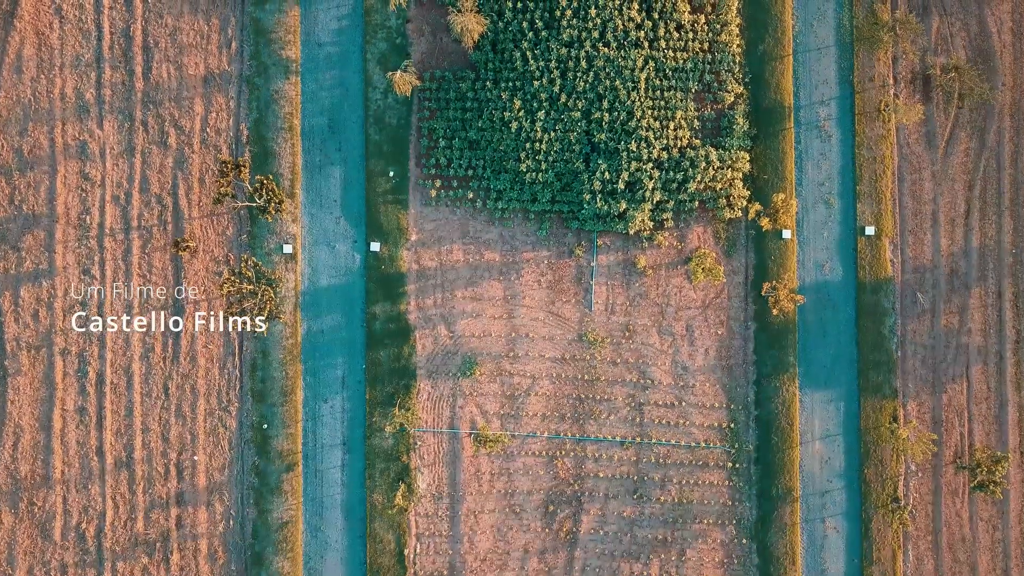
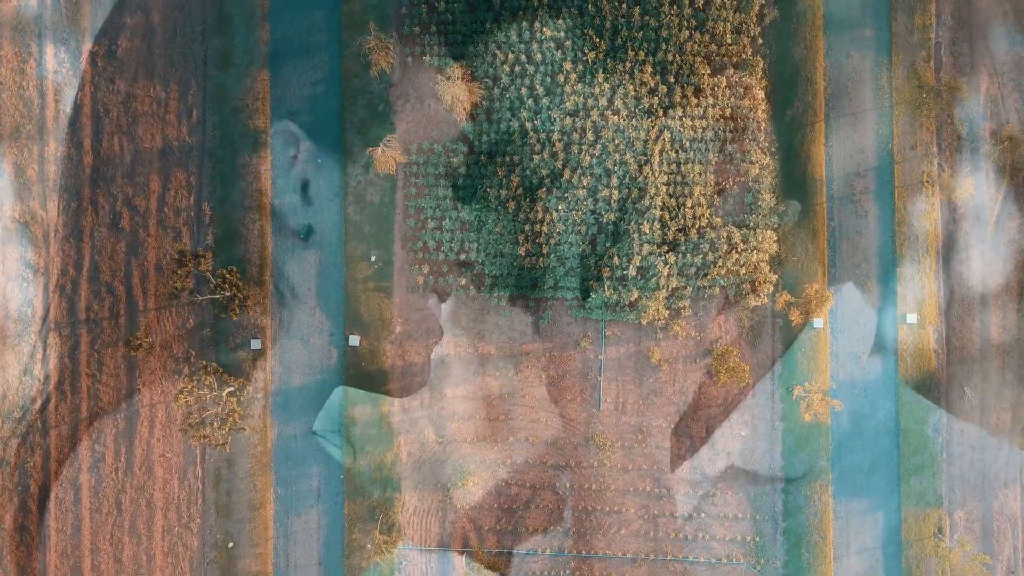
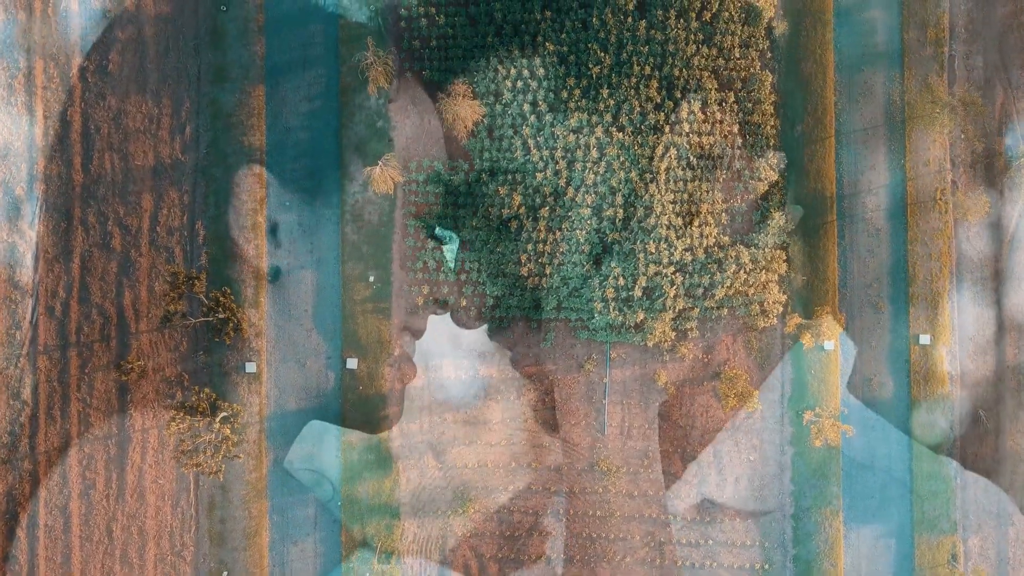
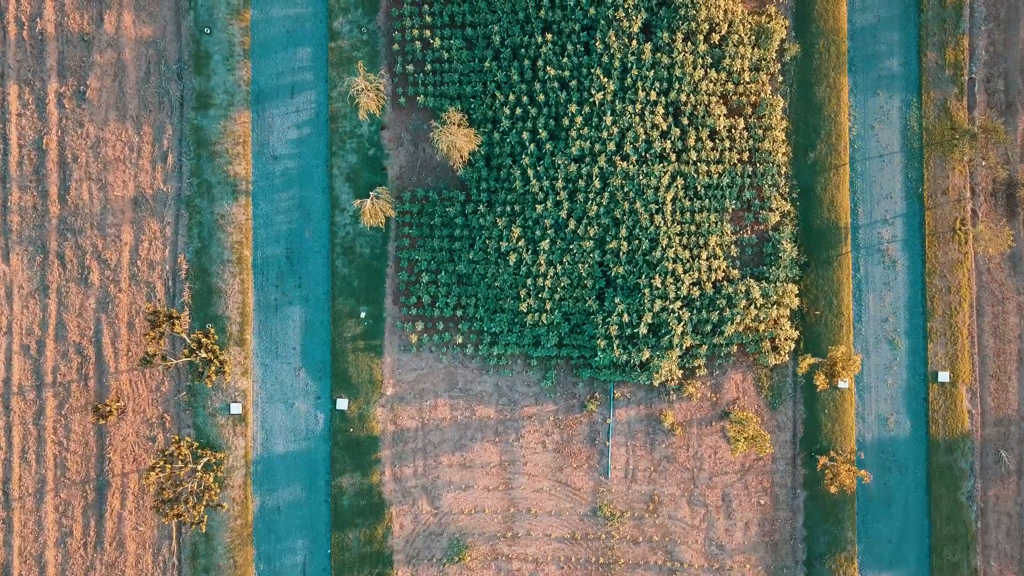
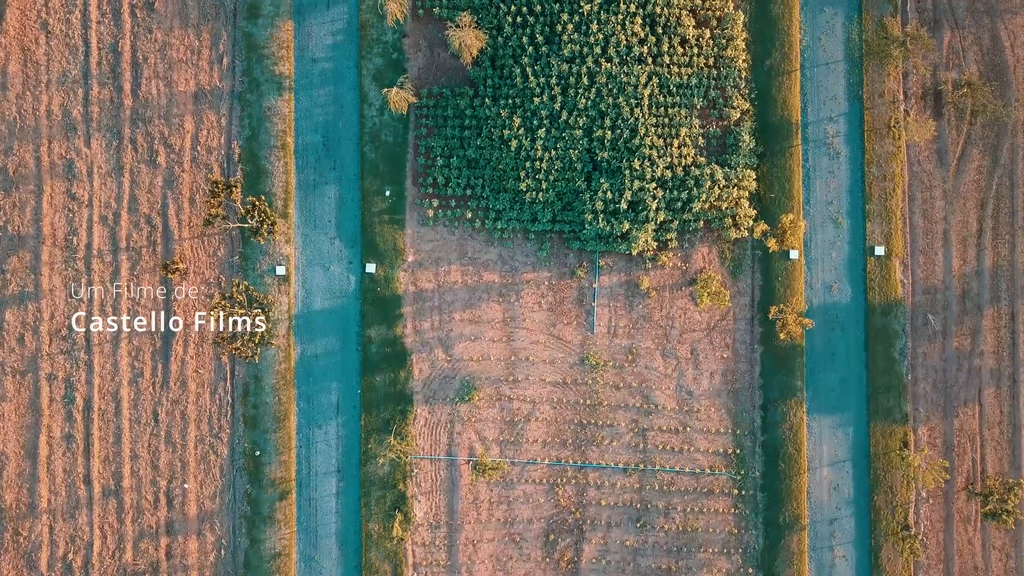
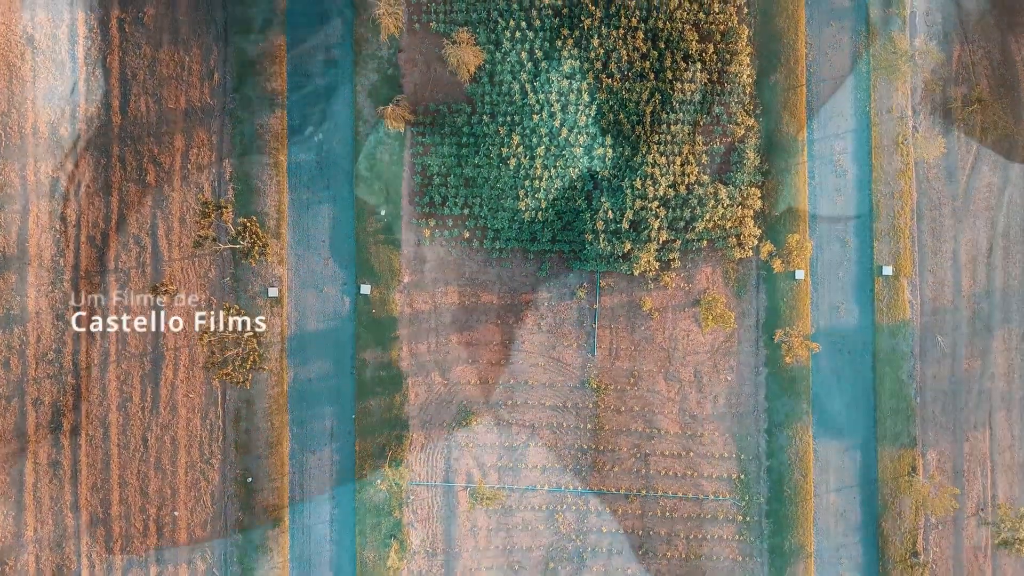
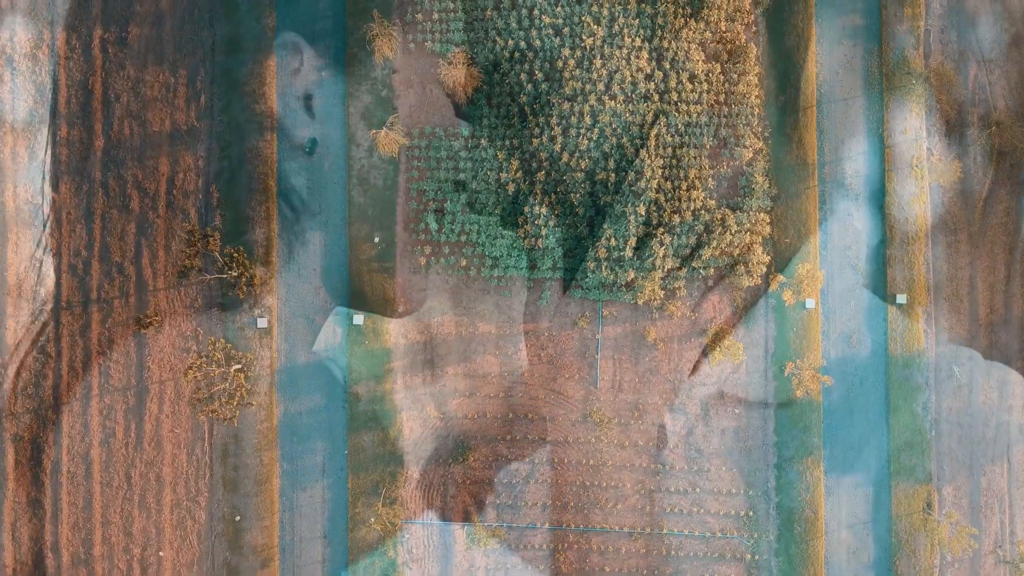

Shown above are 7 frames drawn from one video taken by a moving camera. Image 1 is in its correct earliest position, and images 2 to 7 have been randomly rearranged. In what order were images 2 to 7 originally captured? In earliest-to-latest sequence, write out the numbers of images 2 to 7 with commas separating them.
5, 6, 7, 2, 3, 4
